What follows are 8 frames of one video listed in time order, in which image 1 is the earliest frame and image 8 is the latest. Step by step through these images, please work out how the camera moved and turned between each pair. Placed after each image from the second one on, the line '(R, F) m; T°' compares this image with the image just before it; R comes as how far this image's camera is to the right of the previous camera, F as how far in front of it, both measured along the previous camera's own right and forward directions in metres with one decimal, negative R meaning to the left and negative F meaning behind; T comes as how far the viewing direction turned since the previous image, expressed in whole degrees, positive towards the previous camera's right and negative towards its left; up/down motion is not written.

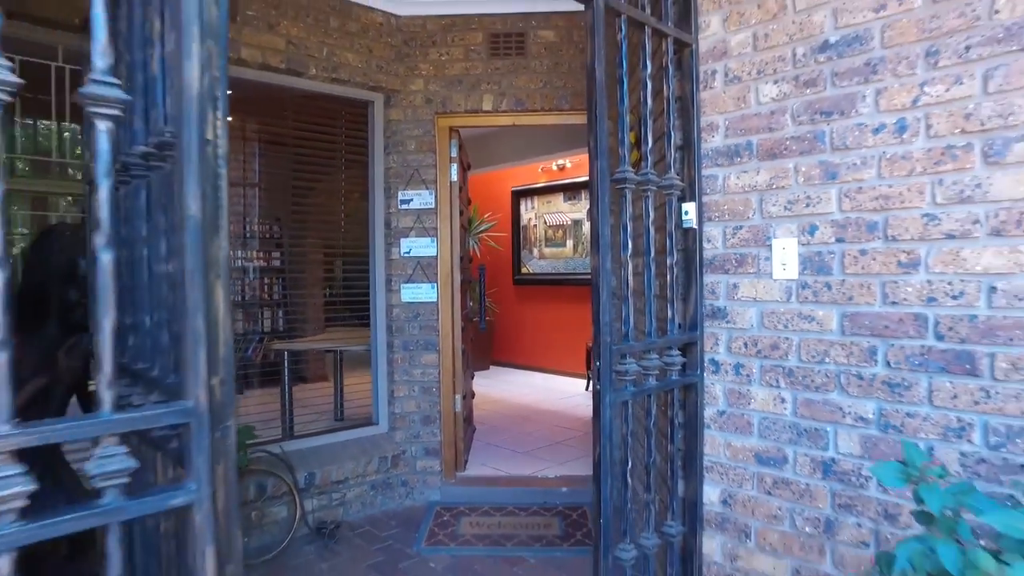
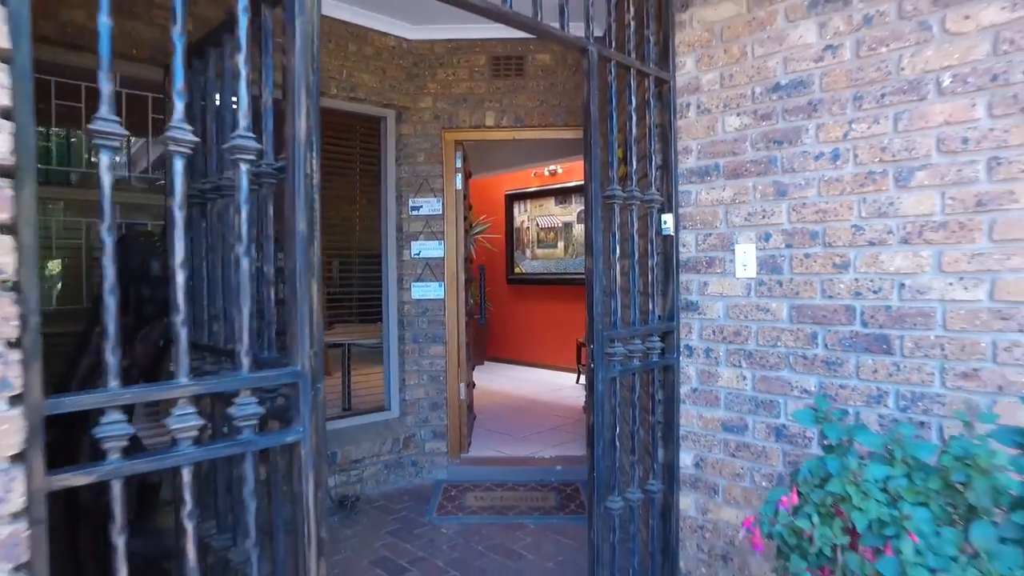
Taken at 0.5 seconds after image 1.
(-0.1, -0.4) m; +1°
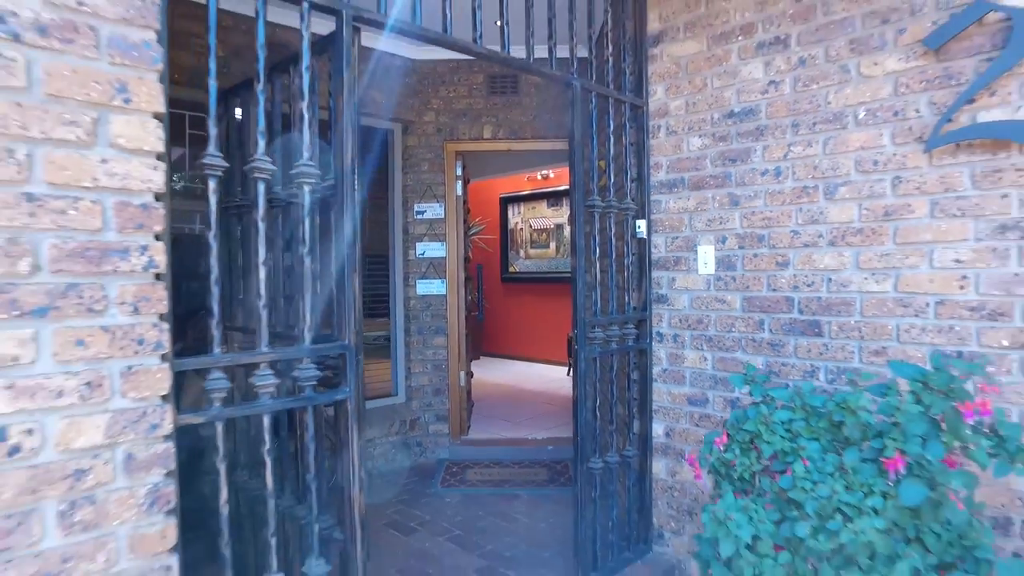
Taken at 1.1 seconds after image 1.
(0.0, -0.4) m; +1°
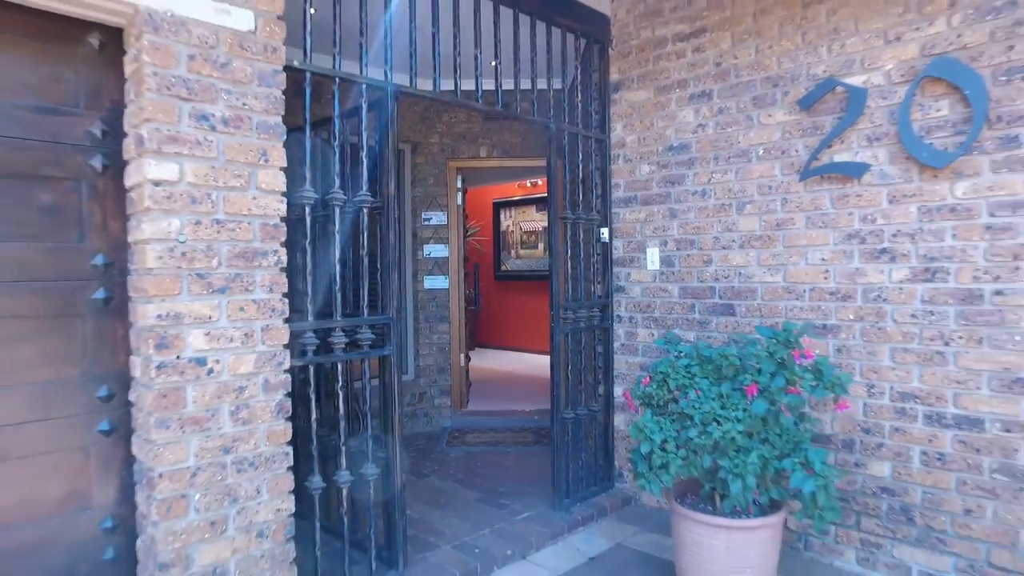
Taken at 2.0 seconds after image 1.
(0.0, -0.9) m; +1°
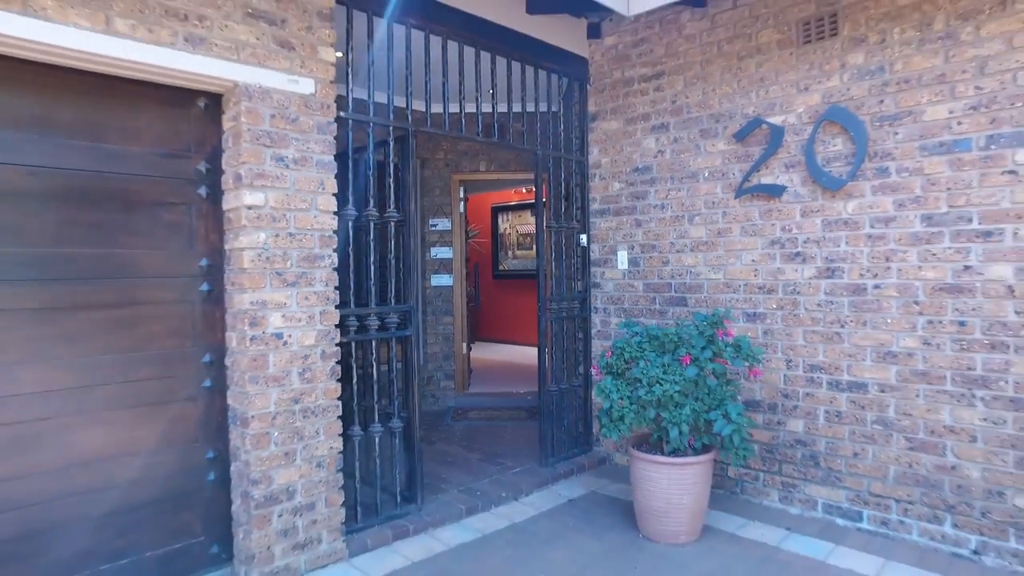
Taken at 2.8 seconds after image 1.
(0.0, -0.8) m; 0°
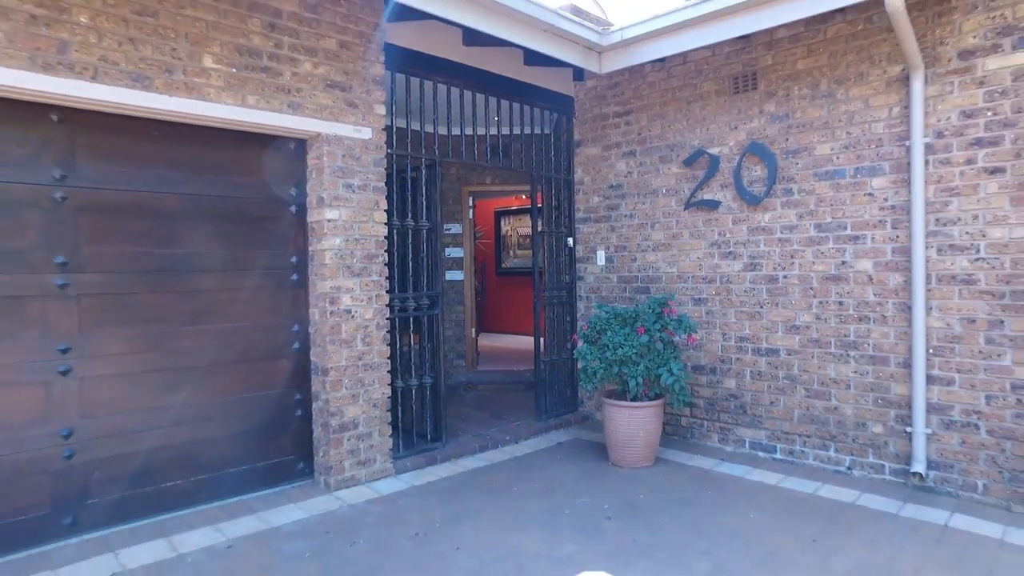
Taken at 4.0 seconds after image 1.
(0.0, -1.1) m; 0°
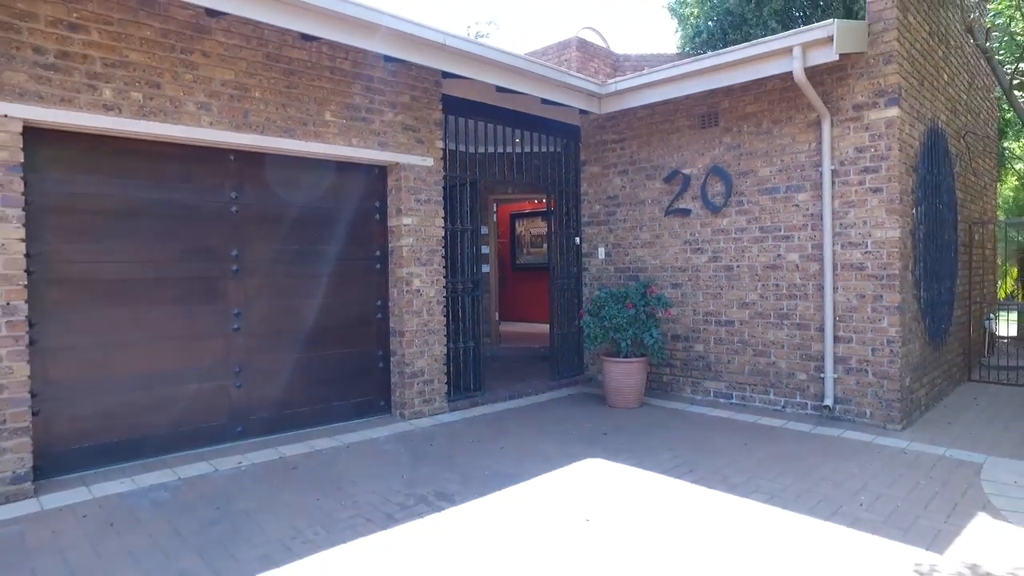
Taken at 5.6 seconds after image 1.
(-0.2, -1.5) m; -1°
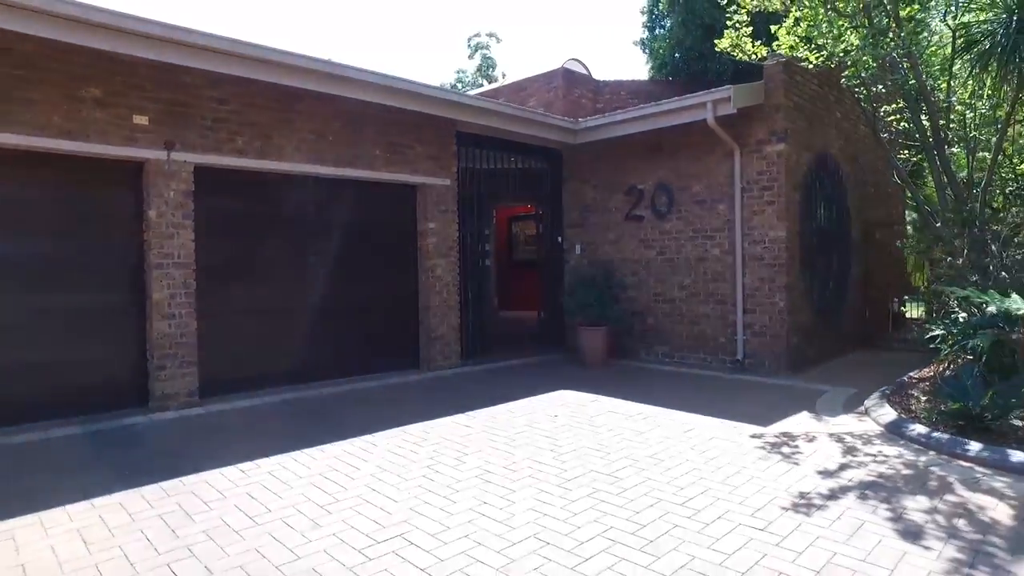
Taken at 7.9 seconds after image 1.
(0.0, -1.9) m; 0°
